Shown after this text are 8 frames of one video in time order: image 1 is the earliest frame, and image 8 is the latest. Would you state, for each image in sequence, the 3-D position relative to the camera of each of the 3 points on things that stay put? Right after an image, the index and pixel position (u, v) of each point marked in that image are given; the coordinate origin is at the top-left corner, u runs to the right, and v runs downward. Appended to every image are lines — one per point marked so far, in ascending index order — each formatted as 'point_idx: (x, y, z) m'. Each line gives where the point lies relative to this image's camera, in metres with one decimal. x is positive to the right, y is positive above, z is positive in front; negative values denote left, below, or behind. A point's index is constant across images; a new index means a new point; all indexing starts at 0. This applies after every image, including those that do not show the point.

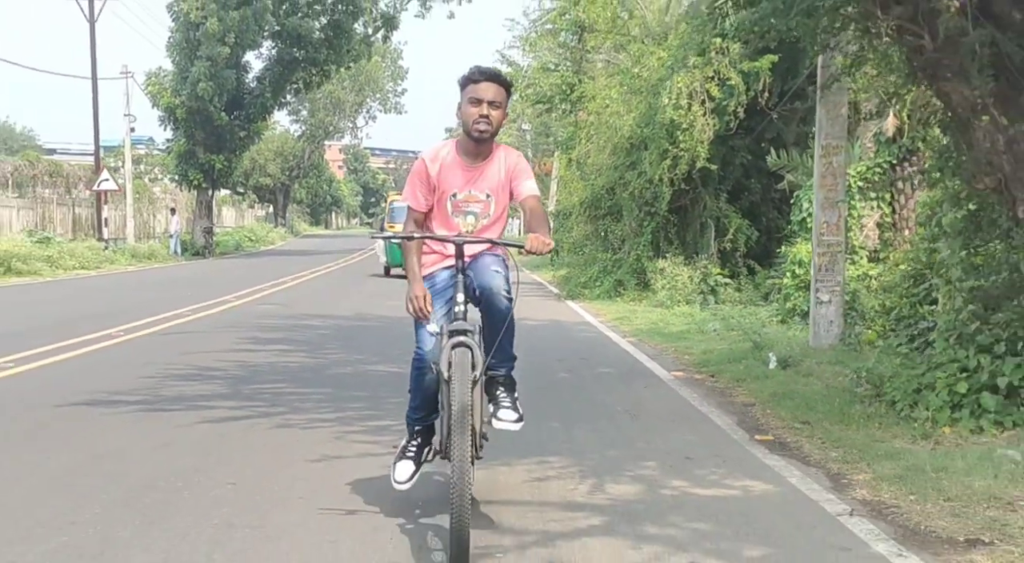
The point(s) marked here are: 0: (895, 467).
0: (+2.0, -1.0, +5.8) m
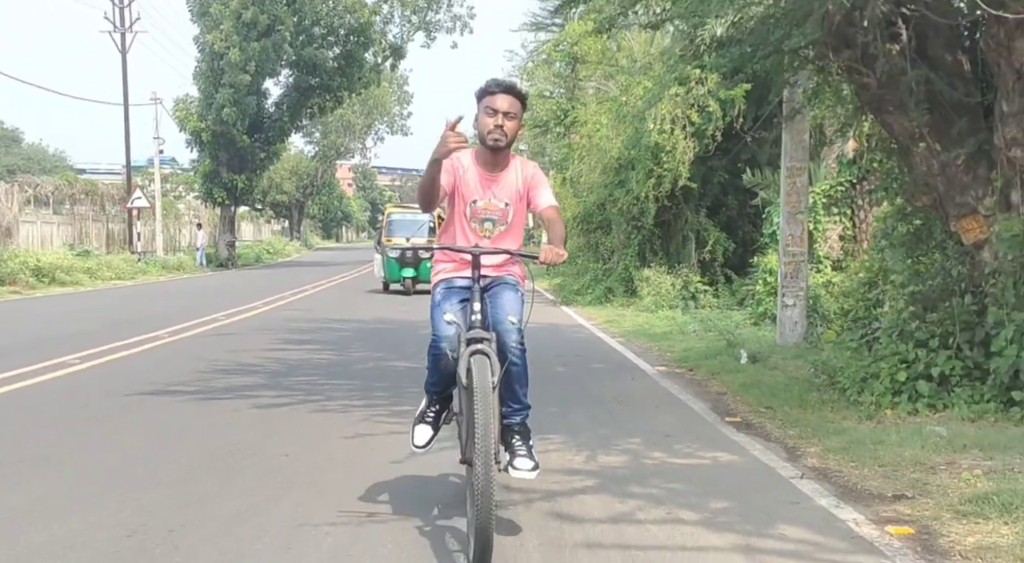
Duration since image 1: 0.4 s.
0: (+2.1, -1.0, +6.9) m
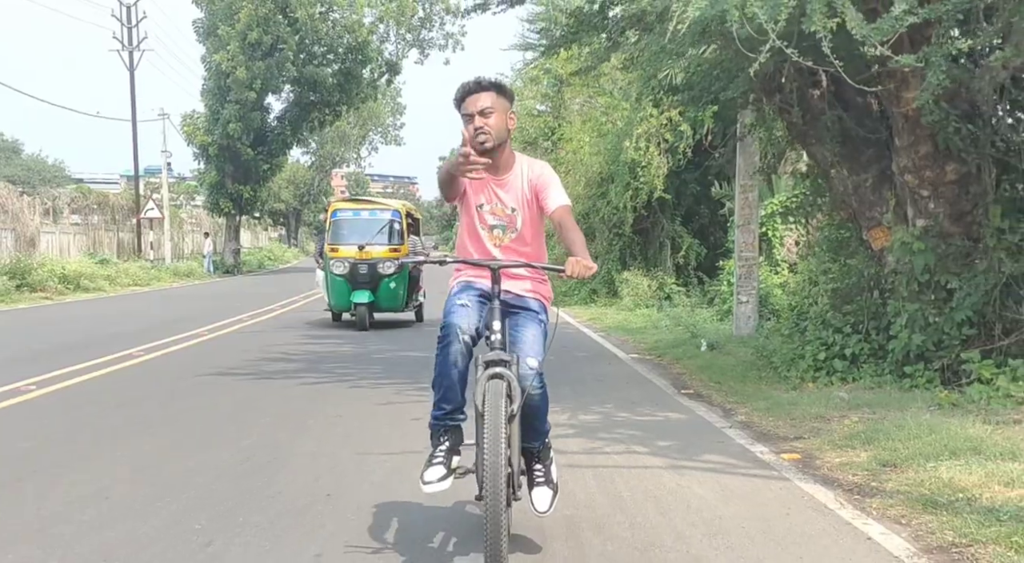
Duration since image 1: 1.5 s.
0: (+2.1, -1.0, +9.0) m
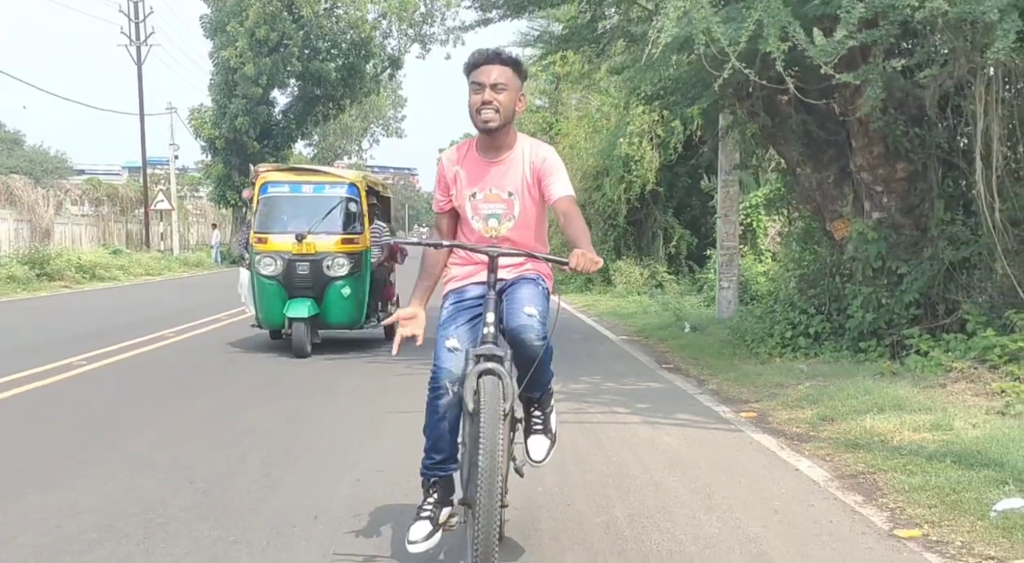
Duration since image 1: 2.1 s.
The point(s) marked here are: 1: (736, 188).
0: (+2.1, -0.9, +10.2) m
1: (+3.1, +1.3, +14.7) m
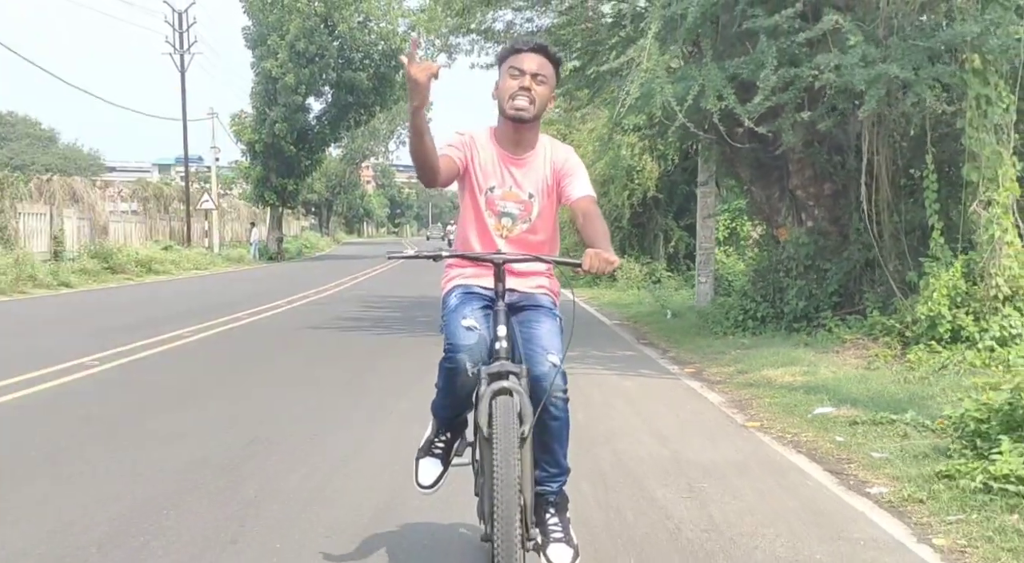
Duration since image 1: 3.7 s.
0: (+2.2, -0.8, +13.2) m
1: (+3.3, +1.4, +17.7) m
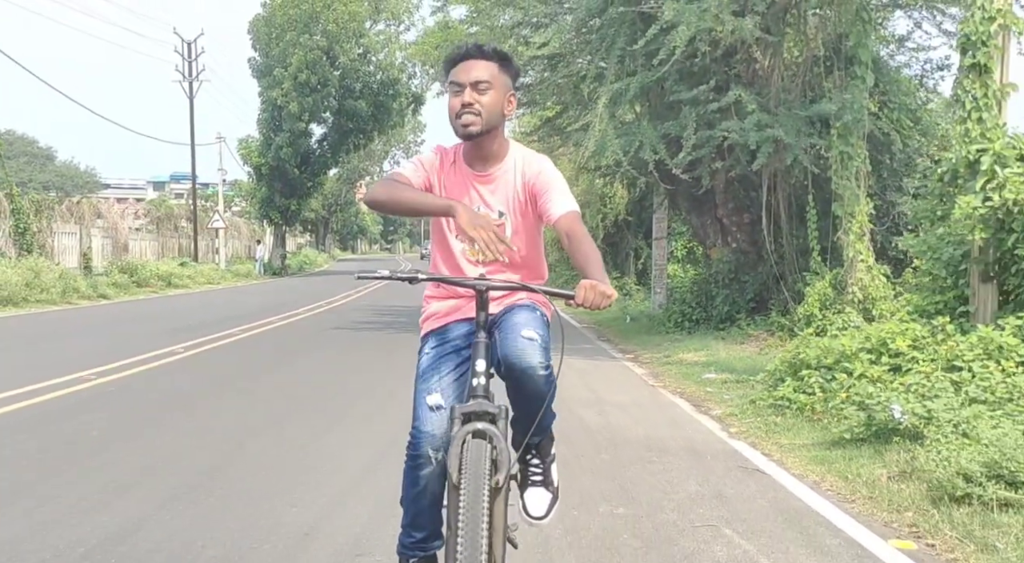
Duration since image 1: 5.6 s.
0: (+1.9, -0.9, +16.8) m
1: (+3.0, +1.2, +21.3) m
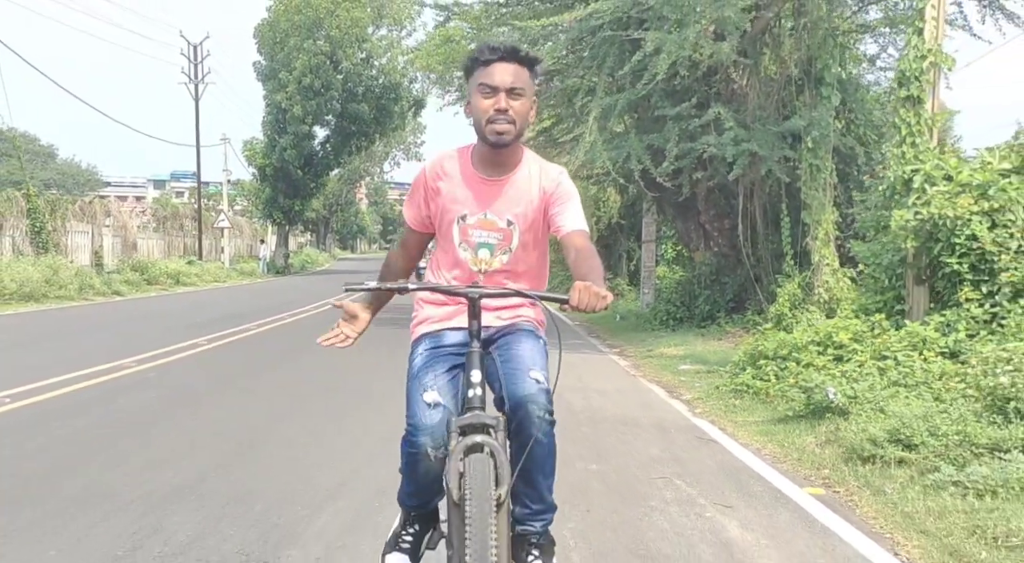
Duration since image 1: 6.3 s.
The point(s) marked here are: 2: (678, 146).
0: (+1.9, -0.9, +18.1) m
1: (+2.9, +1.1, +22.7) m
2: (+2.5, +2.0, +16.1) m
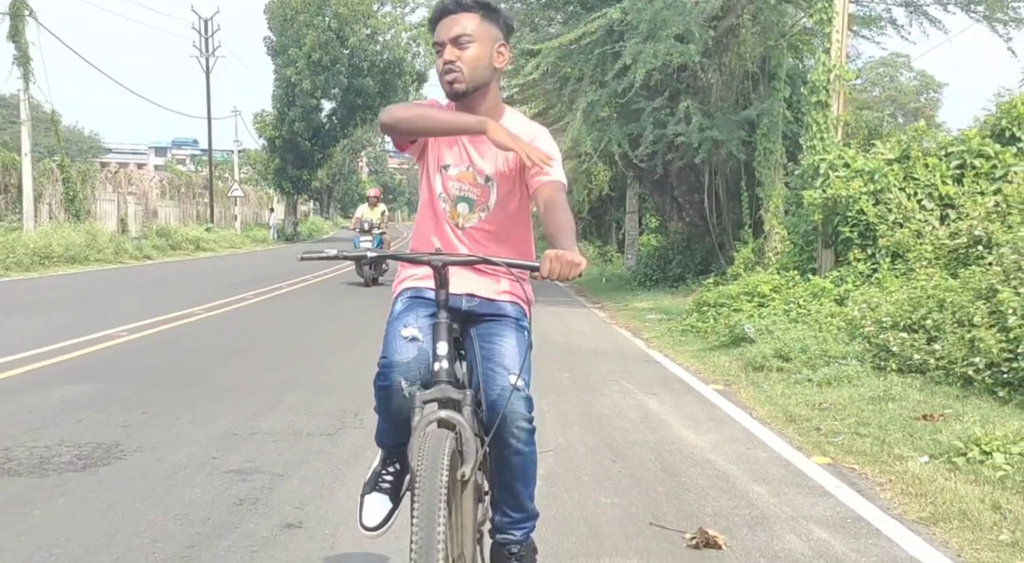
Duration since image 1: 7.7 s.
0: (+1.8, -0.3, +21.0) m
1: (+2.9, +1.9, +25.4) m
2: (+2.5, +2.6, +18.9) m
